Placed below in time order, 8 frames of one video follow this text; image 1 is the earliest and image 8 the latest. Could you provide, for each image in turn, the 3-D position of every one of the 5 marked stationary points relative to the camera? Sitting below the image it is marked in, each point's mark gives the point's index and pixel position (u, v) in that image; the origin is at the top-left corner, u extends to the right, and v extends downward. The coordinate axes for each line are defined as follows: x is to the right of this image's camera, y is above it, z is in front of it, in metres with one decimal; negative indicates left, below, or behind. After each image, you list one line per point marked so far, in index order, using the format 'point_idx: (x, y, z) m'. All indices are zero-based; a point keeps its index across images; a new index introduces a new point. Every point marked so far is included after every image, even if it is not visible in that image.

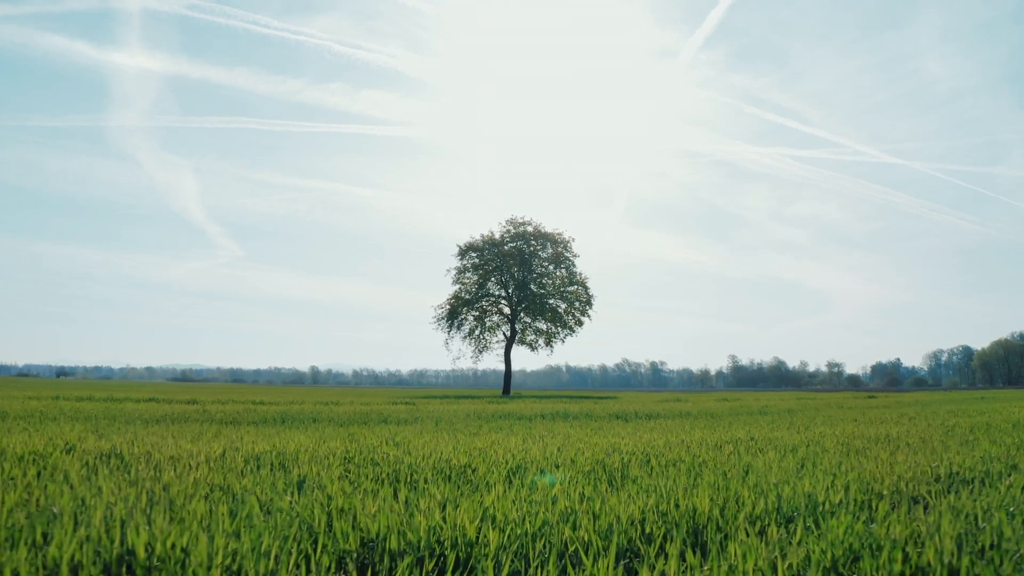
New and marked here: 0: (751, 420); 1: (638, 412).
0: (+5.4, -3.1, +14.4) m
1: (+3.5, -3.5, +17.3) m
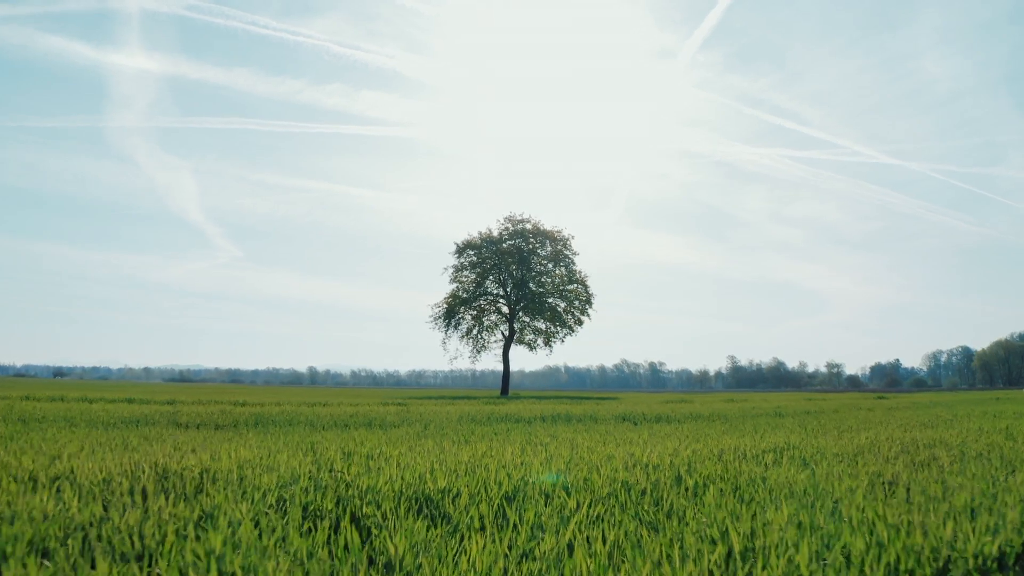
0: (+5.3, -2.9, +13.2) m
1: (+3.4, -3.3, +16.1) m
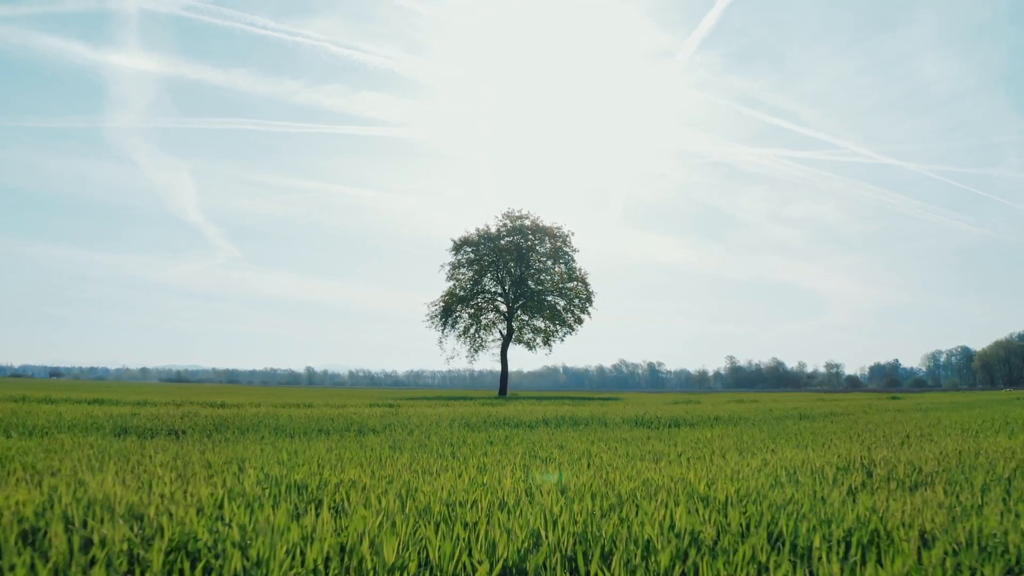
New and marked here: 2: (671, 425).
0: (+5.3, -2.7, +11.8) m
1: (+3.4, -3.1, +14.7) m
2: (+3.1, -2.8, +12.8) m
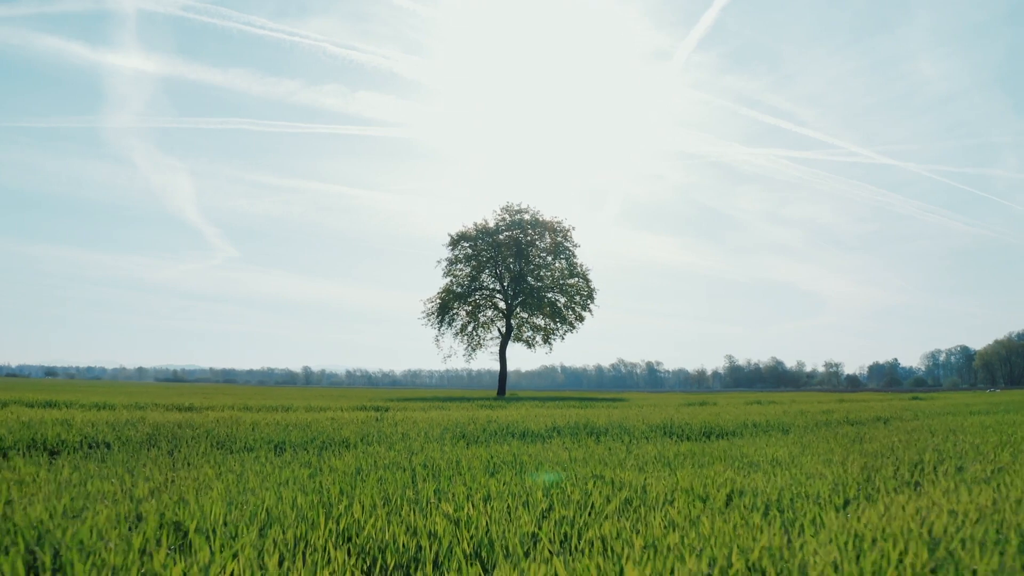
0: (+5.4, -2.4, +9.8) m
1: (+3.5, -2.8, +12.7) m
2: (+3.2, -2.5, +10.9) m
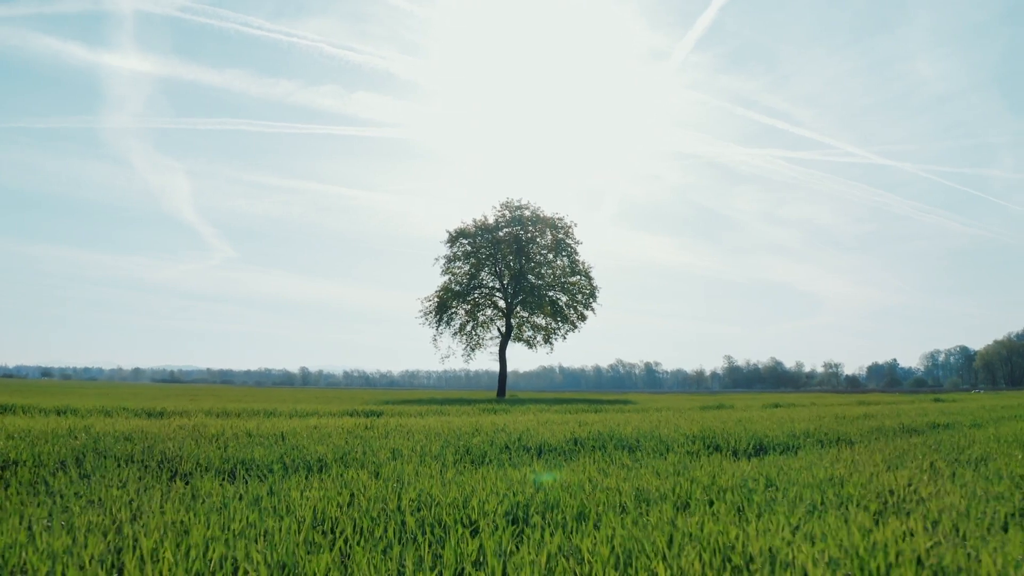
0: (+5.6, -2.2, +8.2) m
1: (+3.6, -2.6, +11.1) m
2: (+3.4, -2.3, +9.3) m
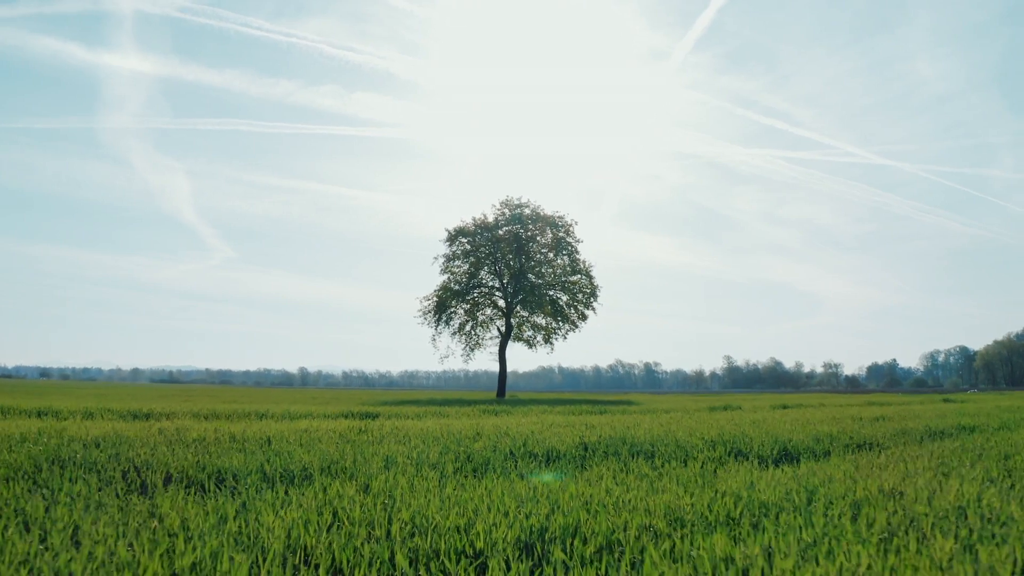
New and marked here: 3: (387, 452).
0: (+5.6, -2.1, +7.6) m
1: (+3.7, -2.5, +10.5) m
2: (+3.4, -2.2, +8.6) m
3: (-1.7, -2.3, +8.5) m
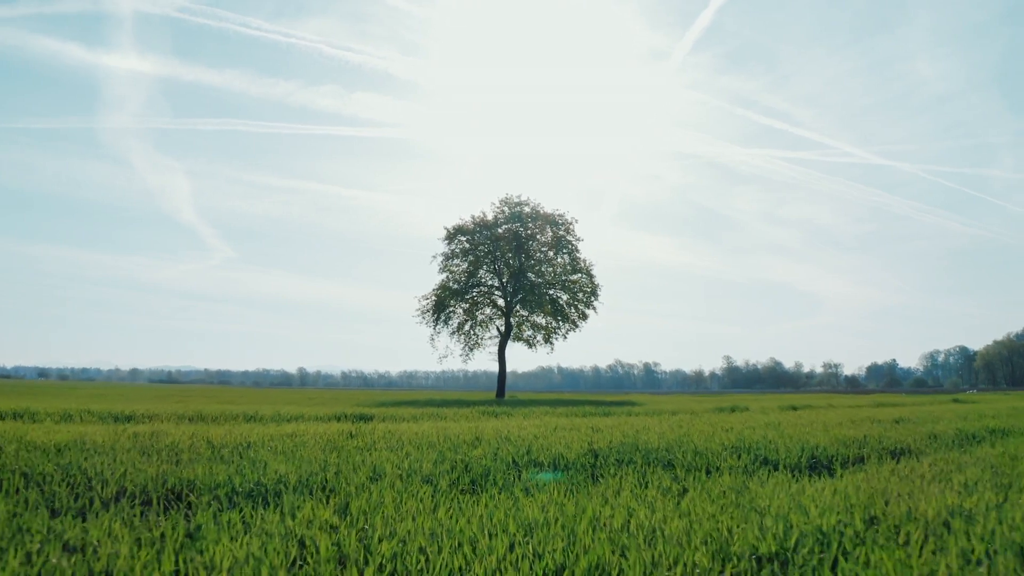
0: (+5.6, -2.0, +6.9) m
1: (+3.7, -2.4, +9.8) m
2: (+3.5, -2.1, +7.9) m
3: (-1.7, -2.2, +7.8) m
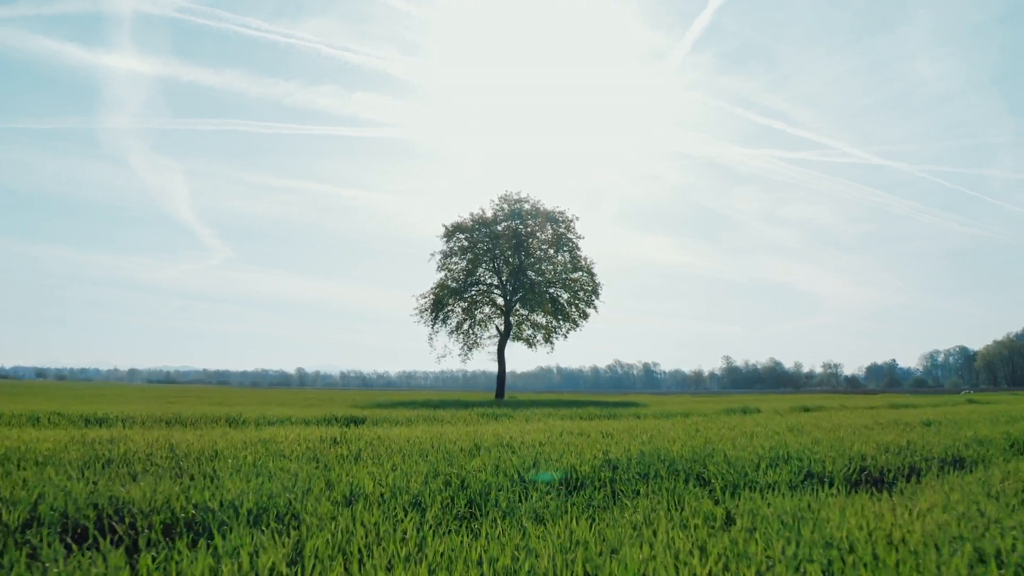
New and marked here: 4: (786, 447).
0: (+5.7, -1.9, +5.9) m
1: (+3.7, -2.2, +8.8) m
2: (+3.5, -2.0, +7.0) m
3: (-1.7, -2.0, +6.8) m
4: (+3.7, -2.2, +8.3) m
